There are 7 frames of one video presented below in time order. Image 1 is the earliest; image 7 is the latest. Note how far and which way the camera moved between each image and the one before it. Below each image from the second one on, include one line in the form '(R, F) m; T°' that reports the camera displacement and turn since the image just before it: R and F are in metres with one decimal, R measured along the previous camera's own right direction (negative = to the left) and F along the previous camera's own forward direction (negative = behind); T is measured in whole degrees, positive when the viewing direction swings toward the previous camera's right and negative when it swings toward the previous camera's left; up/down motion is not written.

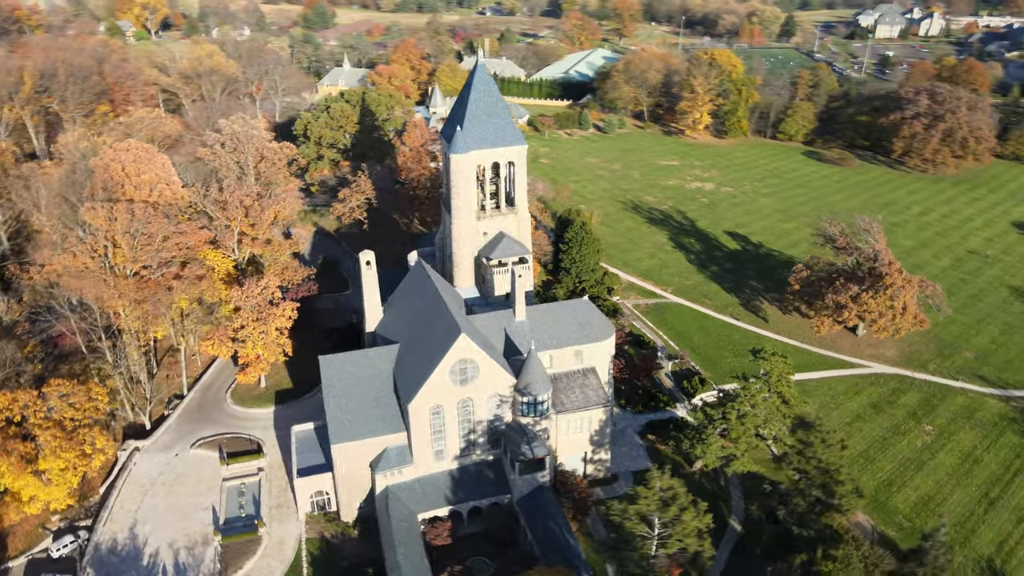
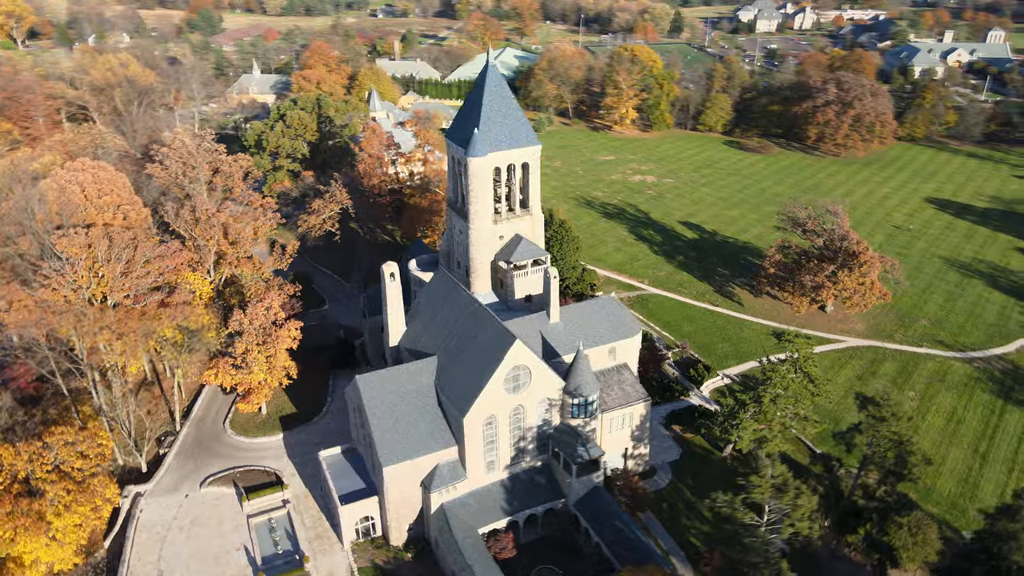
(-8.0, +1.2) m; +8°
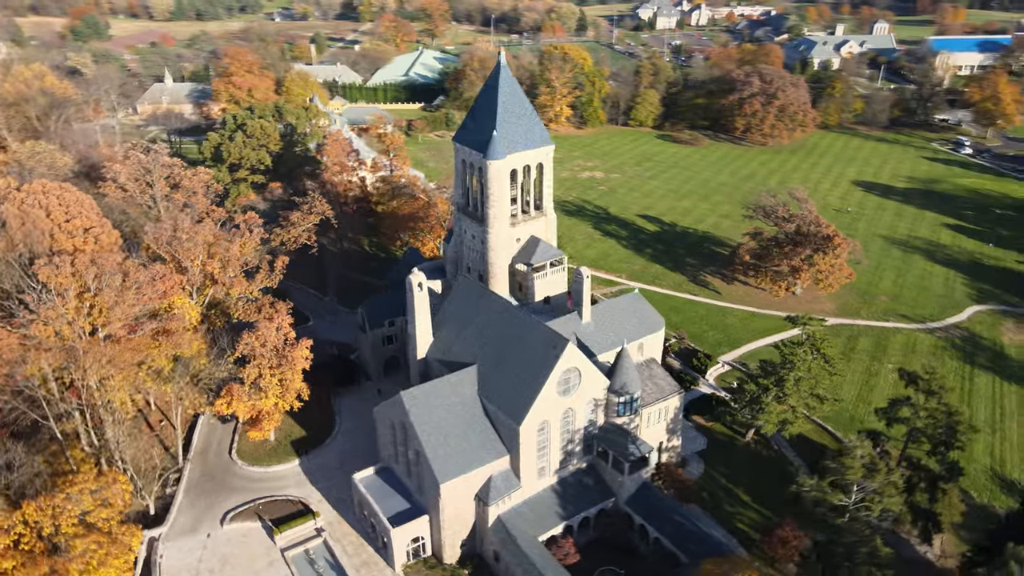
(-7.2, +1.1) m; +7°
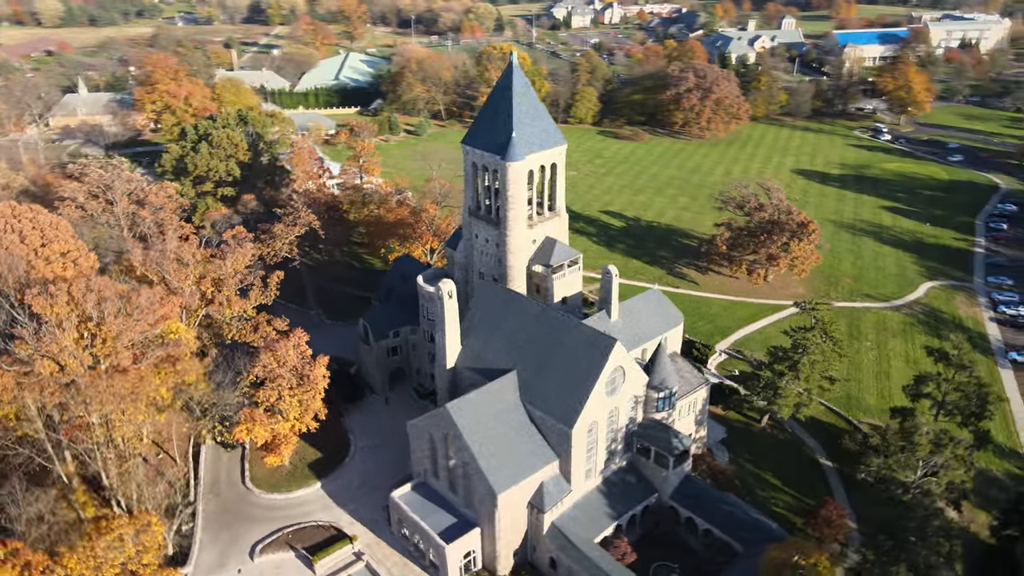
(-6.4, +1.0) m; +6°
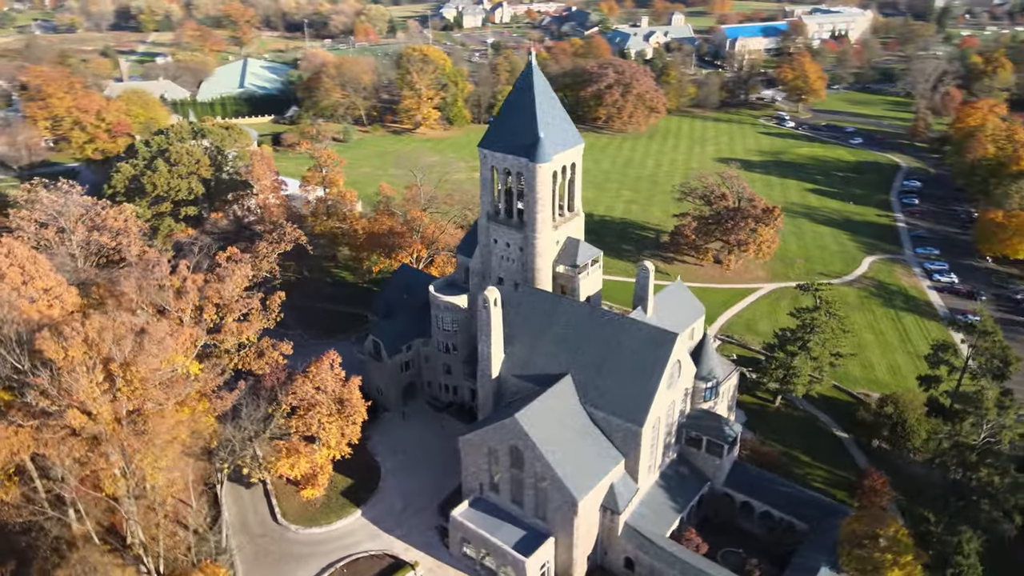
(-8.3, +1.3) m; +8°
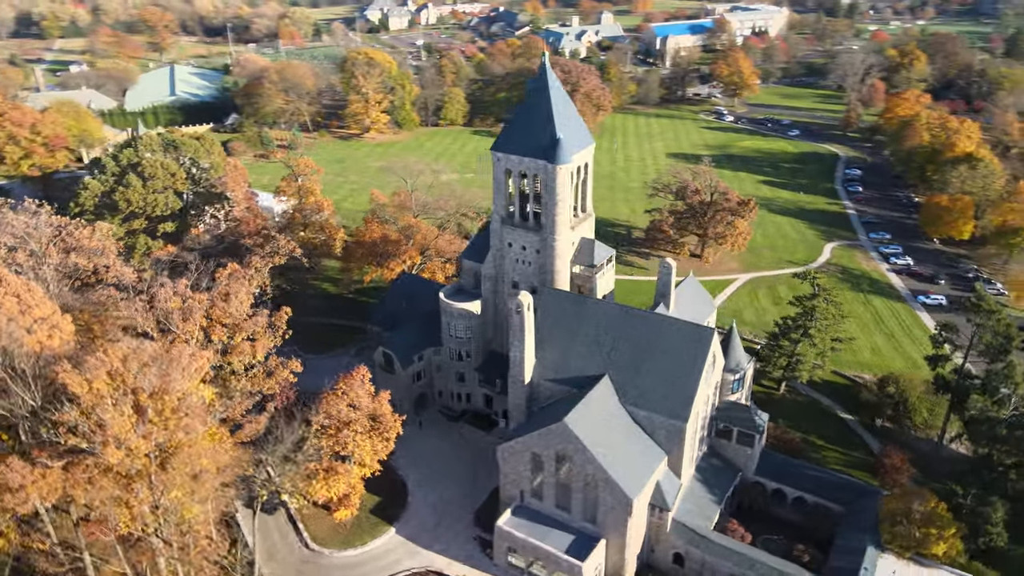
(-5.6, +0.7) m; +6°
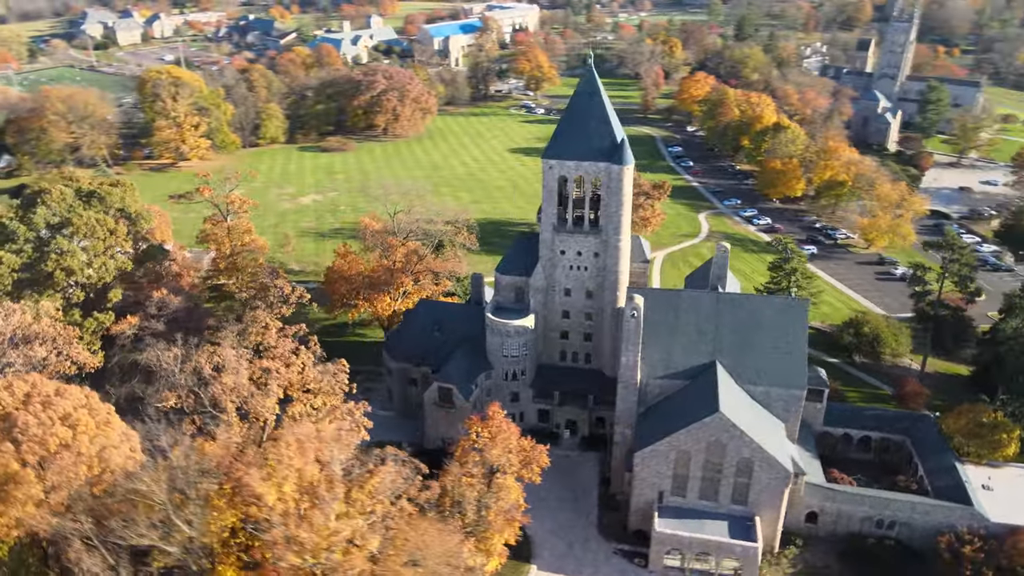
(-18.0, +4.4) m; +19°
